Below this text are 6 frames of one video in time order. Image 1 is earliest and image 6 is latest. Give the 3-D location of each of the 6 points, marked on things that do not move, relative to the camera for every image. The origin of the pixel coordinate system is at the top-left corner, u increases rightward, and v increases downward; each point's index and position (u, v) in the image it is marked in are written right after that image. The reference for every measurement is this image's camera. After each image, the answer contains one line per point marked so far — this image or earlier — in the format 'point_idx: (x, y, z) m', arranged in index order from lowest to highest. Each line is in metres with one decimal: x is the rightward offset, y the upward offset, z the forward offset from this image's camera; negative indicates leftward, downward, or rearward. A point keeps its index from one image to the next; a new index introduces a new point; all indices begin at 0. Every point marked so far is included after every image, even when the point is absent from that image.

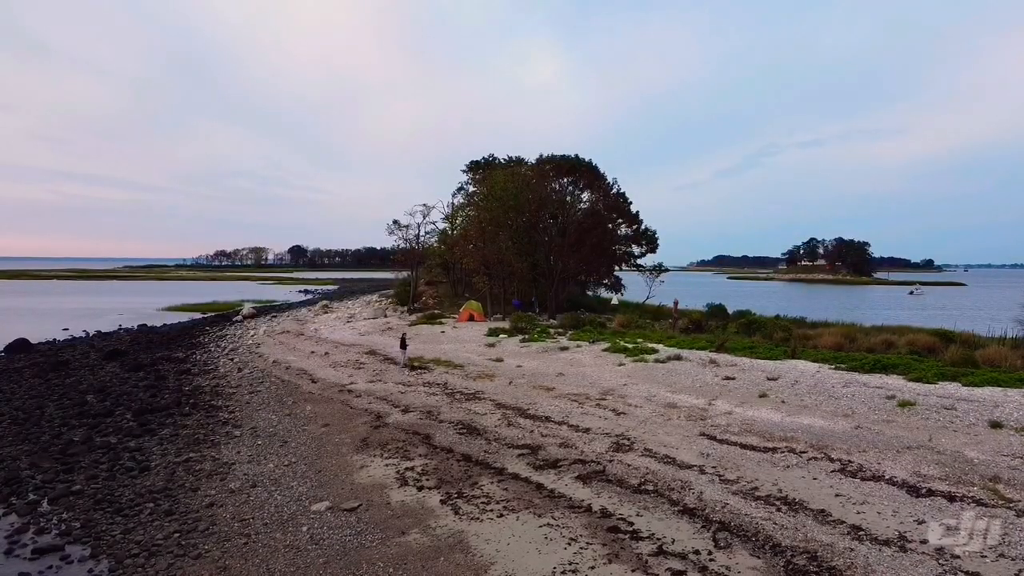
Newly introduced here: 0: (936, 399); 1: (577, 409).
0: (+6.8, -1.8, +13.6) m
1: (+1.2, -2.1, +14.9) m
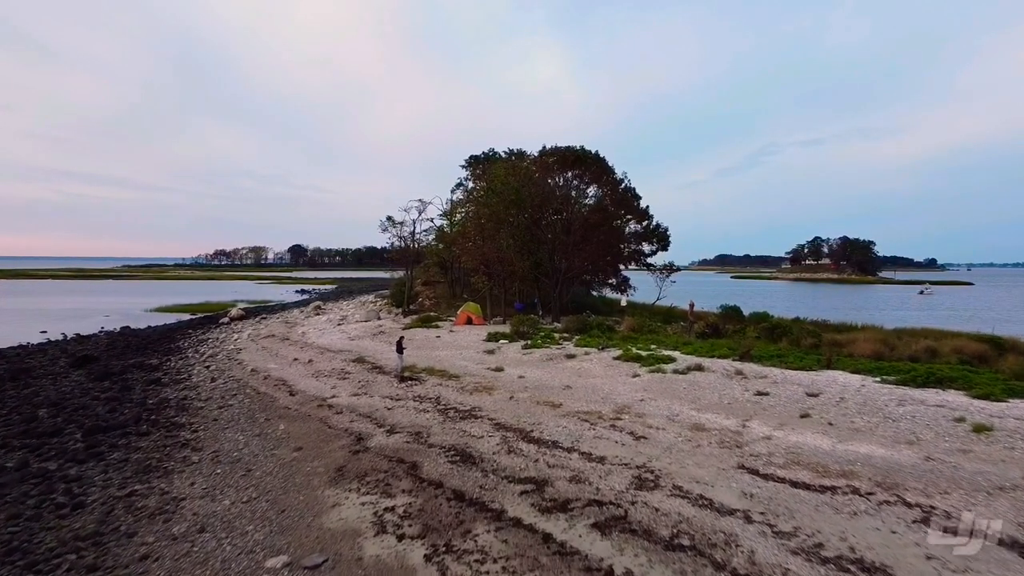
0: (+6.9, -1.8, +11.5) m
1: (+1.2, -2.2, +12.8) m
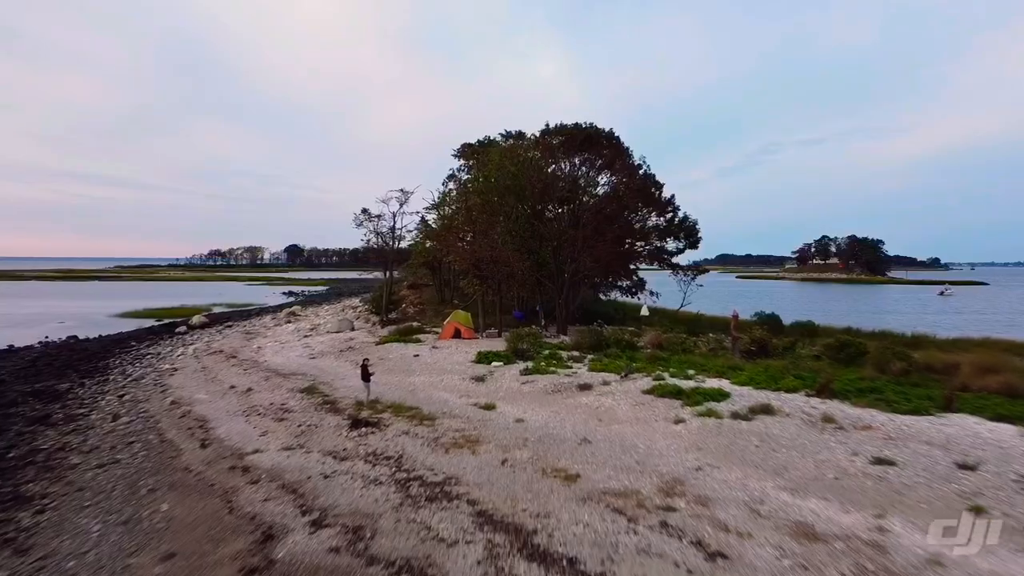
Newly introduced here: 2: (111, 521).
0: (+6.8, -2.0, +6.6) m
1: (+1.1, -2.3, +7.9) m
2: (-4.8, -2.8, +10.1) m
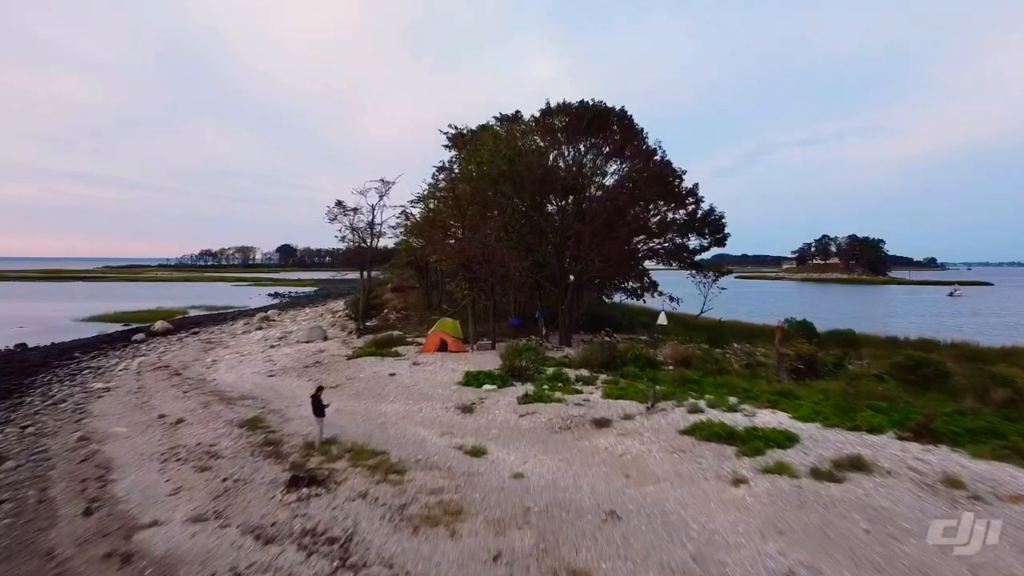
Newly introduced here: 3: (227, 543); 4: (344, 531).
0: (+6.8, -2.1, +3.2) m
1: (+1.1, -2.4, +4.5) m
2: (-4.8, -2.9, +6.6) m
3: (-2.8, -2.5, +8.2) m
4: (-1.6, -2.4, +8.3) m
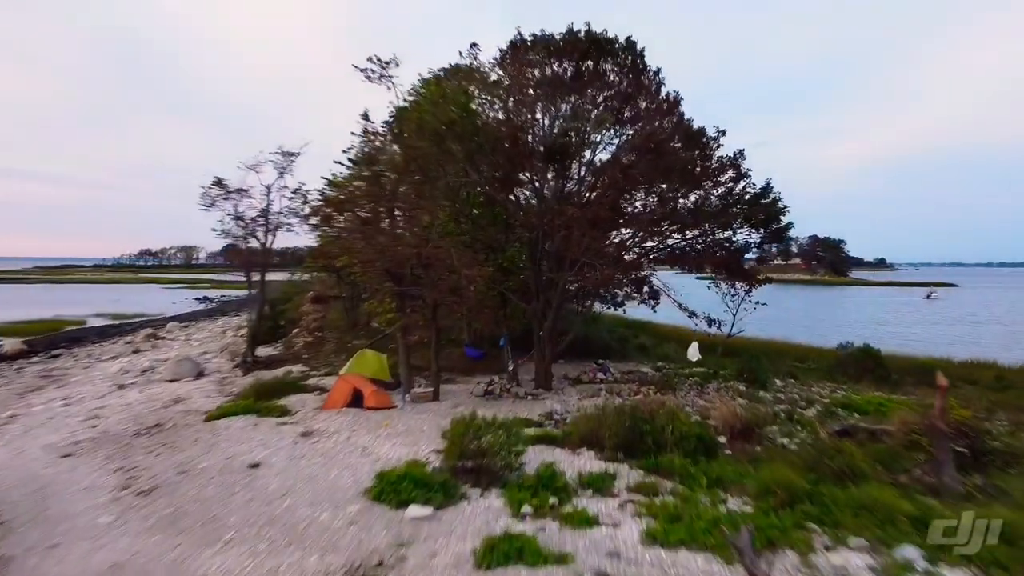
0: (+6.9, -2.4, -3.3) m
1: (+1.1, -2.7, -2.4) m
2: (-4.8, -3.2, -0.5) m
3: (-2.9, -2.8, +1.2) m
4: (-1.8, -2.7, +1.3) m
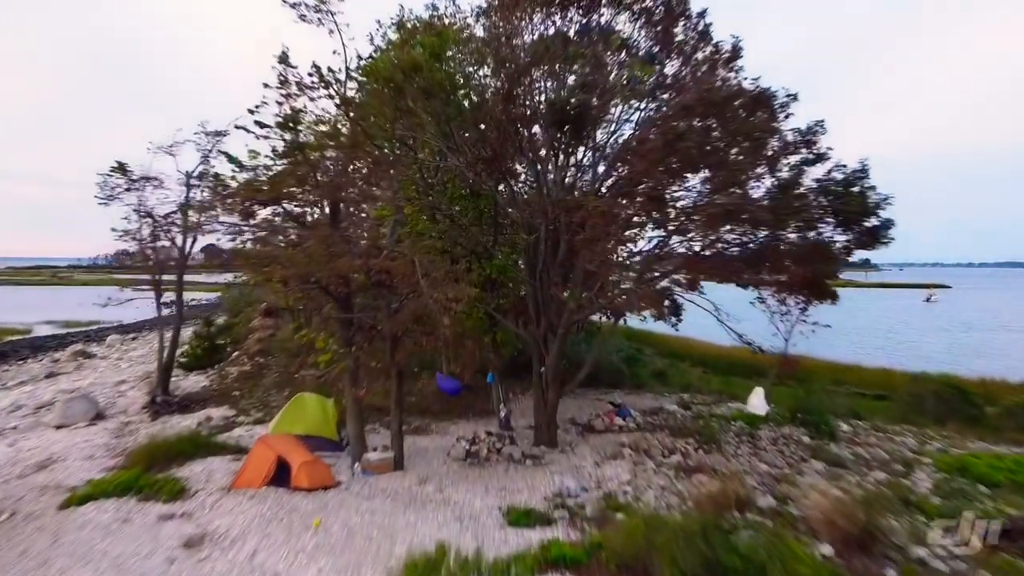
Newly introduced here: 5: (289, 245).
0: (+7.1, -2.6, -7.0) m
1: (+1.3, -3.0, -6.1) m
2: (-4.7, -3.4, -4.4) m
3: (-2.8, -3.0, -2.6) m
4: (-1.6, -2.9, -2.5) m
5: (-2.4, +0.5, +10.2) m
